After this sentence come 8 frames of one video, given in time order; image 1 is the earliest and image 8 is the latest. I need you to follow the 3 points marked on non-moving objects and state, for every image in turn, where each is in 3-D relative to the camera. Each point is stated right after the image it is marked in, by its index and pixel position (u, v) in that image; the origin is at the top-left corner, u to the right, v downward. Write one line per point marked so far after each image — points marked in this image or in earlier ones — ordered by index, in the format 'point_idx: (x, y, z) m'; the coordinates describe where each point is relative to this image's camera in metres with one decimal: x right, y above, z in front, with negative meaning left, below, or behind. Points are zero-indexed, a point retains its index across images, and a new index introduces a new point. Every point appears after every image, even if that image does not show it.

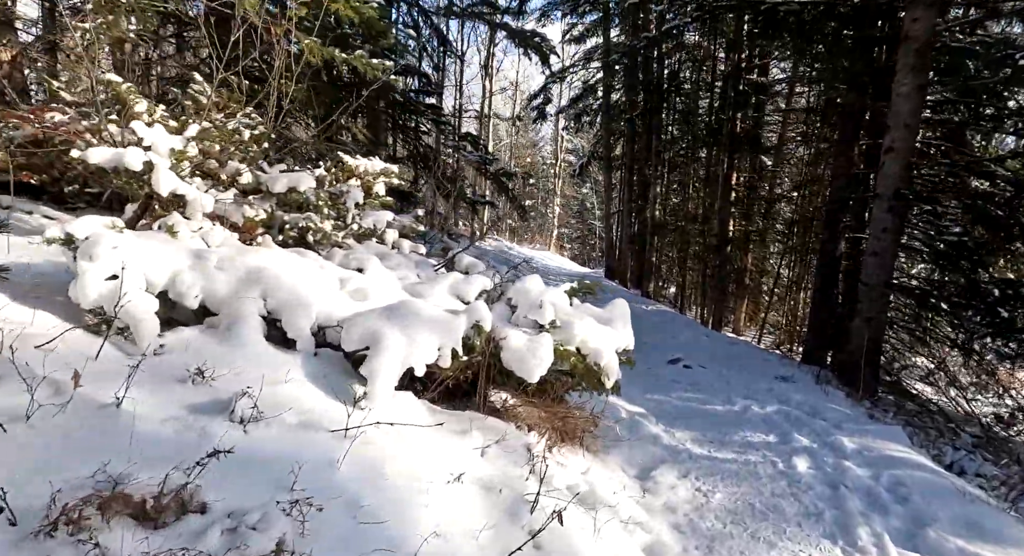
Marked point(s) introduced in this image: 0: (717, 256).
0: (+4.7, +0.5, +15.1) m
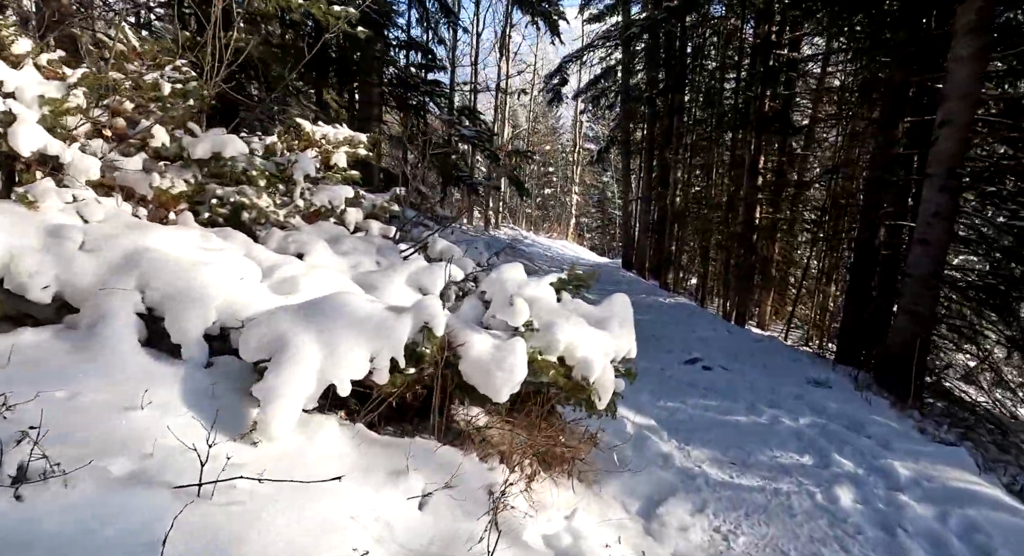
0: (+4.9, +0.7, +14.0) m
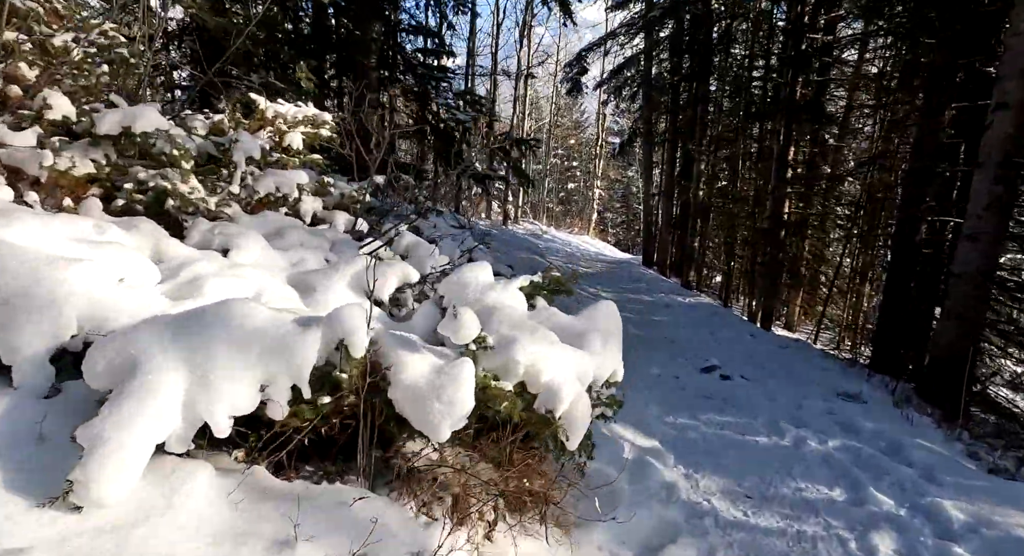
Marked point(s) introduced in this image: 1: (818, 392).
0: (+5.1, +0.7, +13.2) m
1: (+3.0, -1.1, +6.5) m
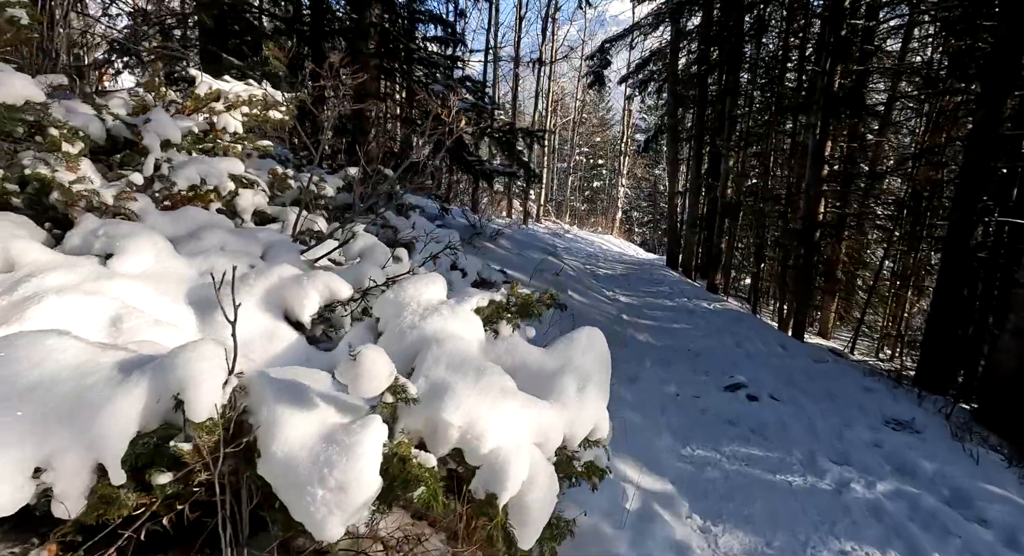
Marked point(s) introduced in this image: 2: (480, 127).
0: (+5.4, +0.6, +12.2) m
1: (+3.0, -1.2, +5.6) m
2: (-0.5, +2.4, +10.7) m
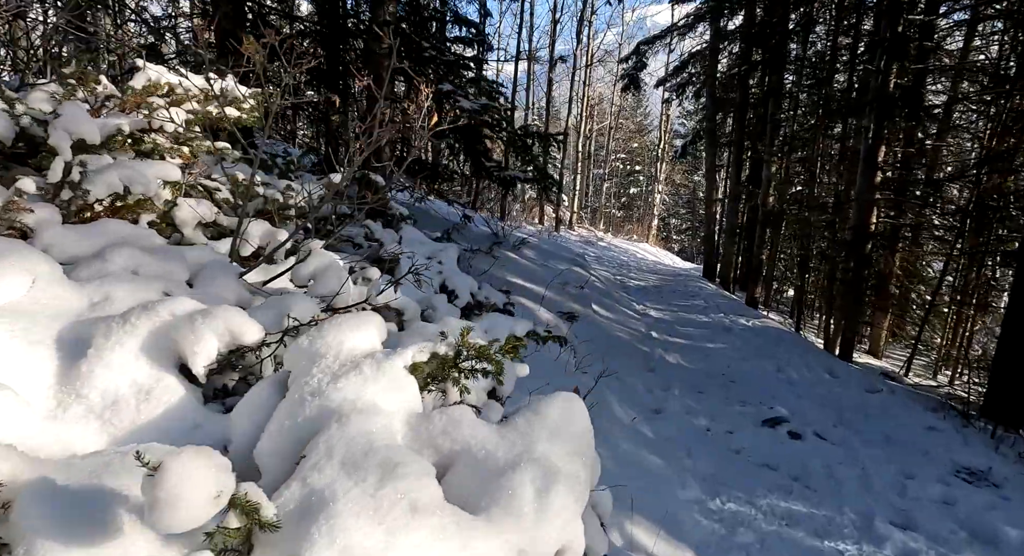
0: (+5.8, +0.4, +11.3) m
1: (+3.0, -1.4, +4.8) m
2: (-0.1, +2.2, +10.1) m
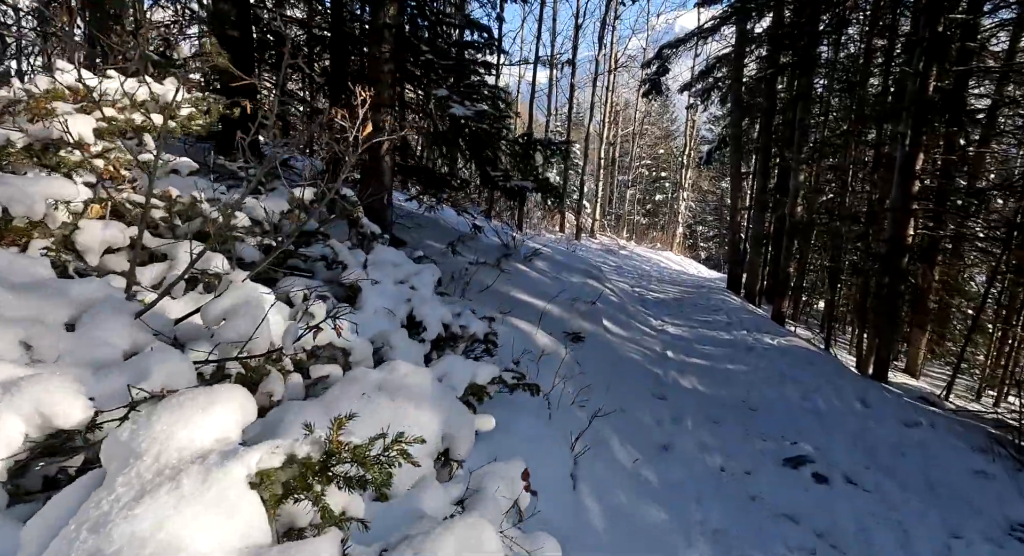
0: (+6.0, +0.1, +10.6) m
1: (+2.9, -1.6, +4.2) m
2: (0.0, +2.0, +9.7) m
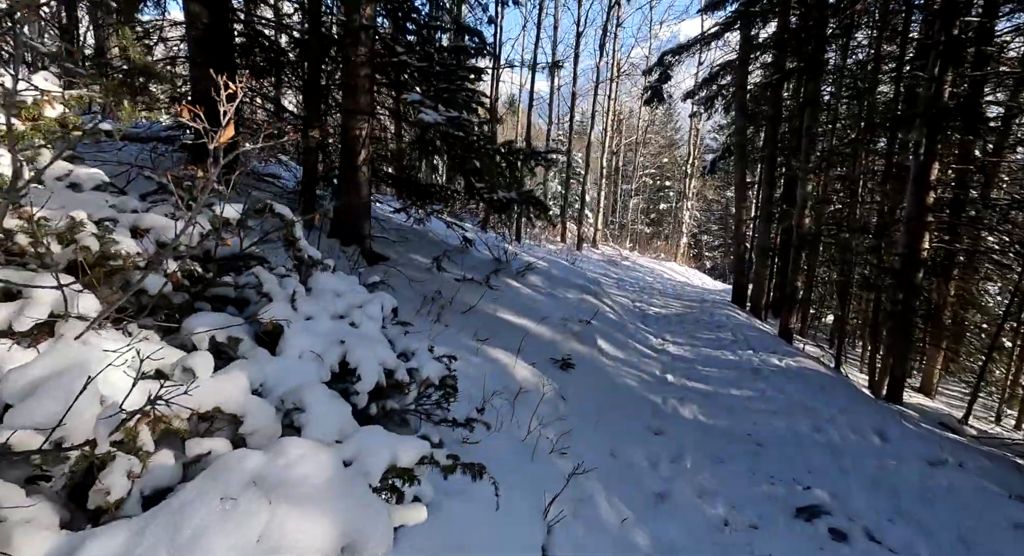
0: (+5.8, -0.1, +9.9) m
1: (+2.8, -1.7, +3.6) m
2: (-0.1, +1.8, +9.1) m
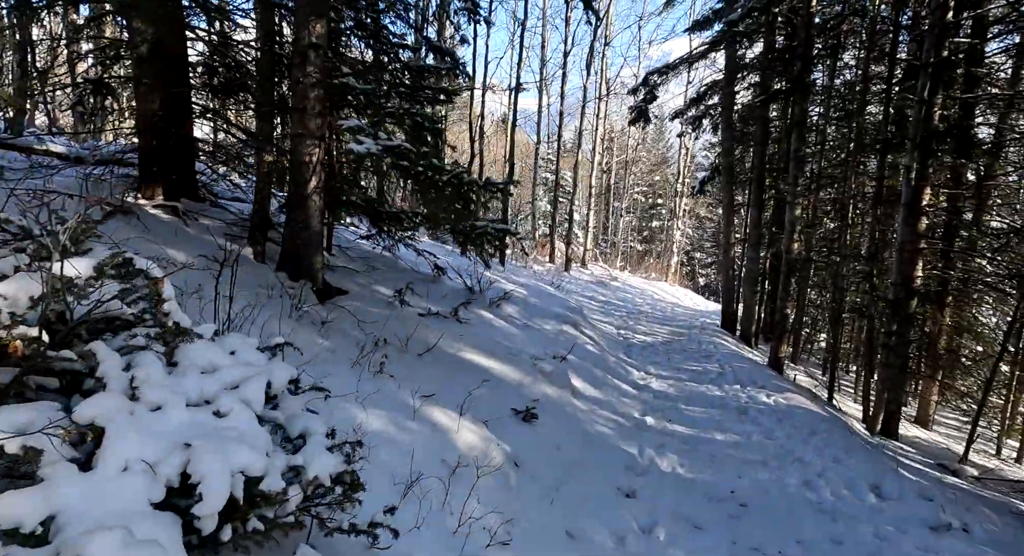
0: (+5.4, -0.6, +9.4) m
1: (+2.4, -2.0, +2.9) m
2: (-0.5, +1.4, +8.5) m
